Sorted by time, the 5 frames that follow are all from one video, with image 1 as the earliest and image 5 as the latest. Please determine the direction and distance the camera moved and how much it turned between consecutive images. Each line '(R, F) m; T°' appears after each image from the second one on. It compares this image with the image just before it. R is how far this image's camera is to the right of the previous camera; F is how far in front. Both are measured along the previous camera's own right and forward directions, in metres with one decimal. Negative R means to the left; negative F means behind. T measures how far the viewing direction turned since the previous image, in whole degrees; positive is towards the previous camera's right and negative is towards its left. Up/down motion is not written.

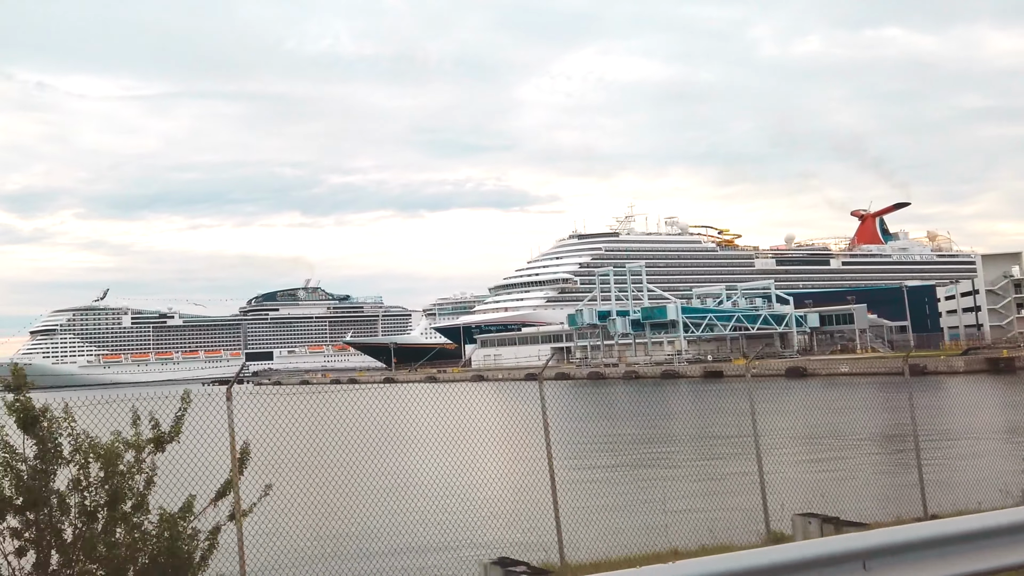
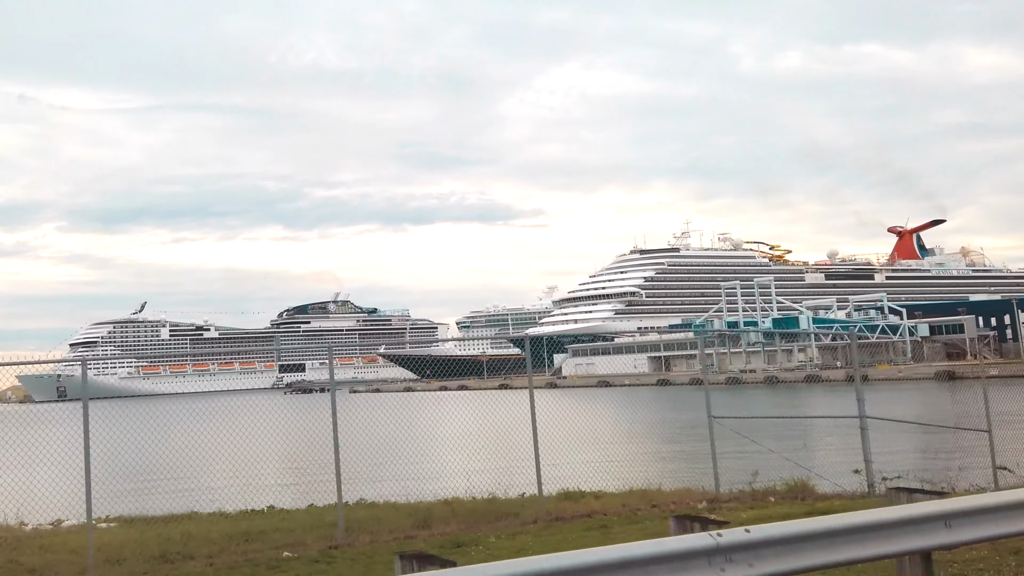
(-4.7, -2.1) m; 0°
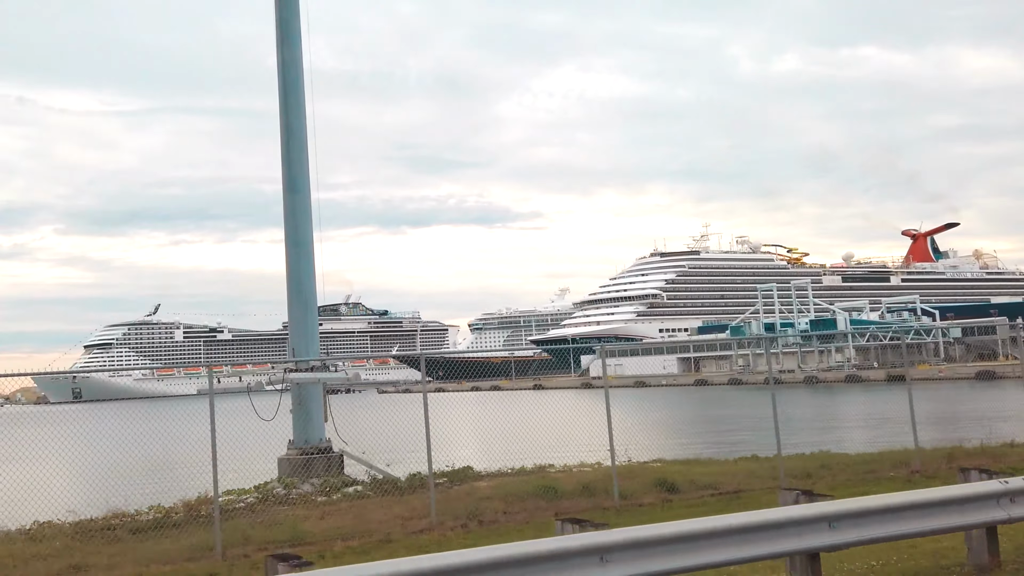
(-1.4, -0.7) m; 0°
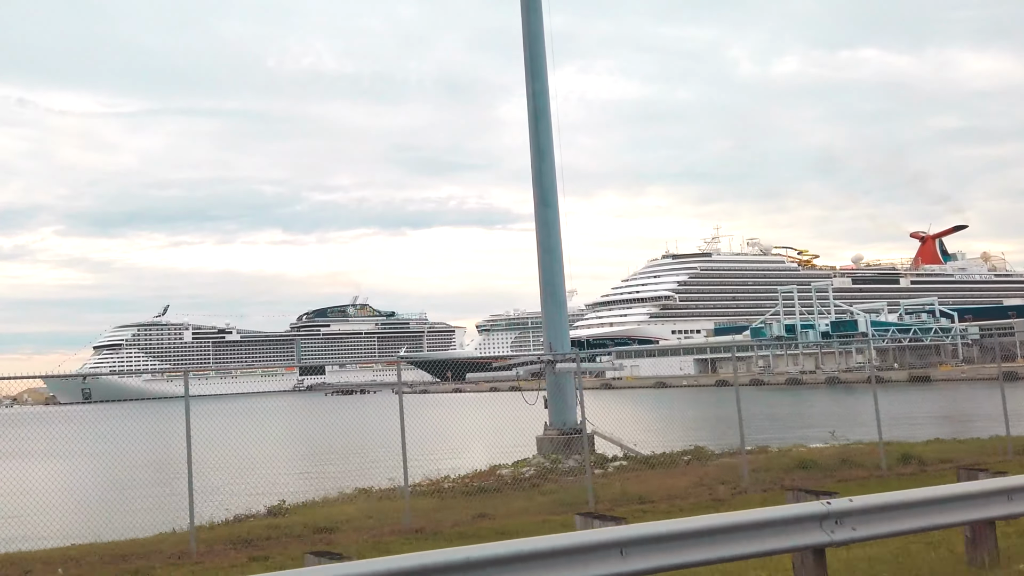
(-0.8, -0.4) m; 0°
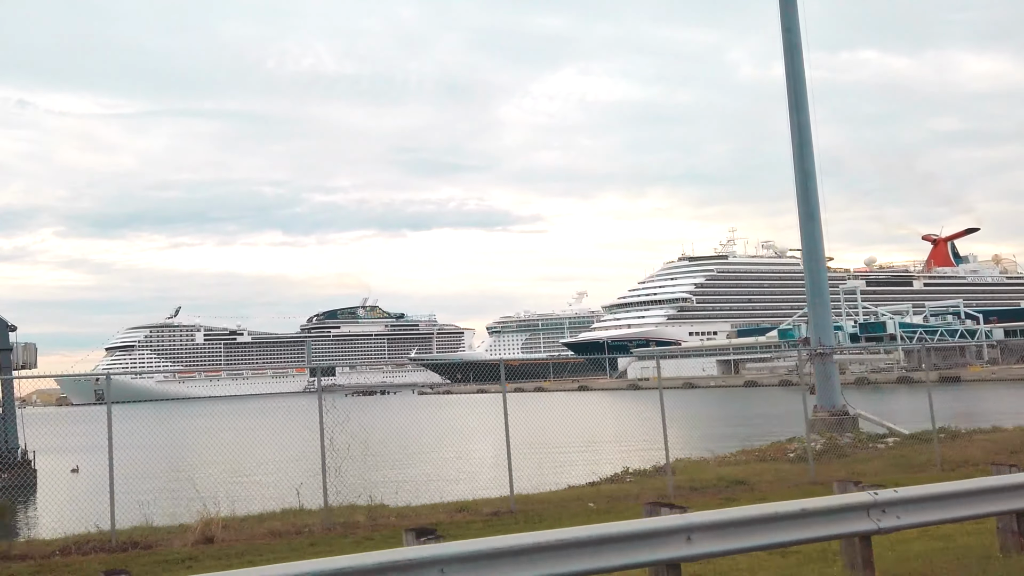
(-1.1, -0.5) m; 0°
